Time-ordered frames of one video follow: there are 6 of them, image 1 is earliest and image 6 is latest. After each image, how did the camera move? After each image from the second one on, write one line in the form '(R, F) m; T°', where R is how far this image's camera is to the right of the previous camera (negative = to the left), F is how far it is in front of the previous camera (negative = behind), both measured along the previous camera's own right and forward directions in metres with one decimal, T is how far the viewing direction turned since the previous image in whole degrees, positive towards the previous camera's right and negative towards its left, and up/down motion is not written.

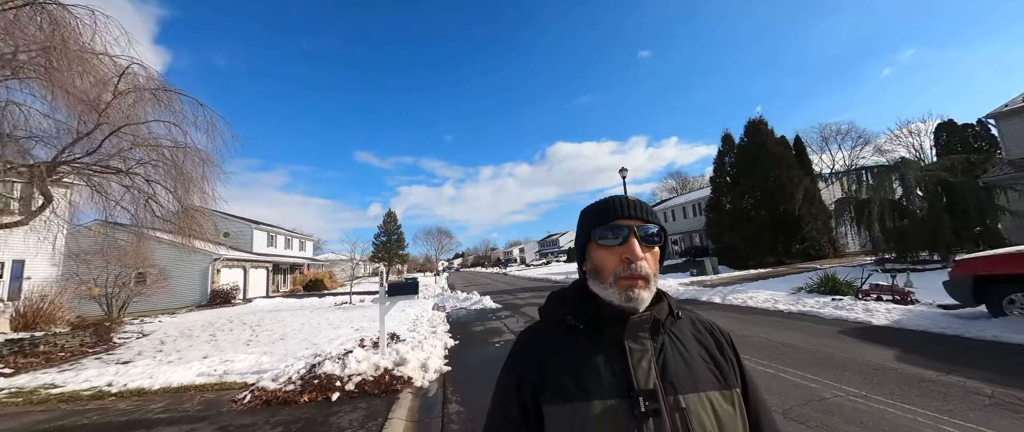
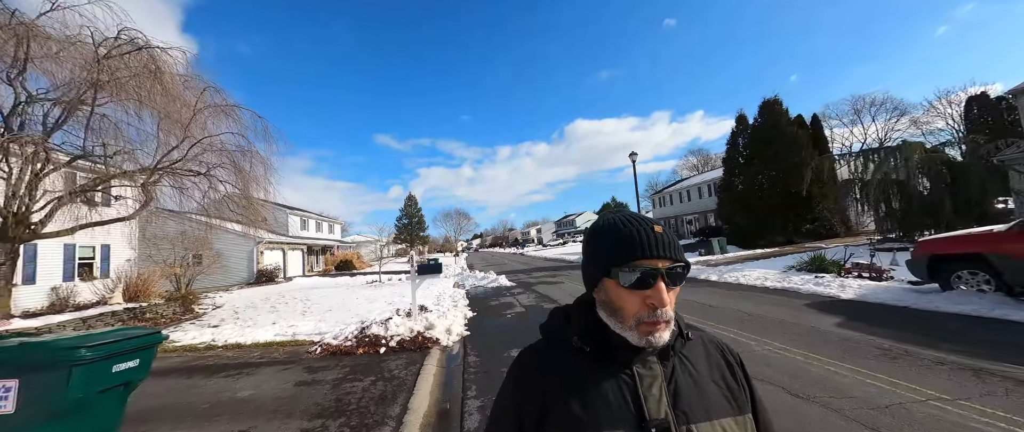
(+0.2, -1.1) m; -3°
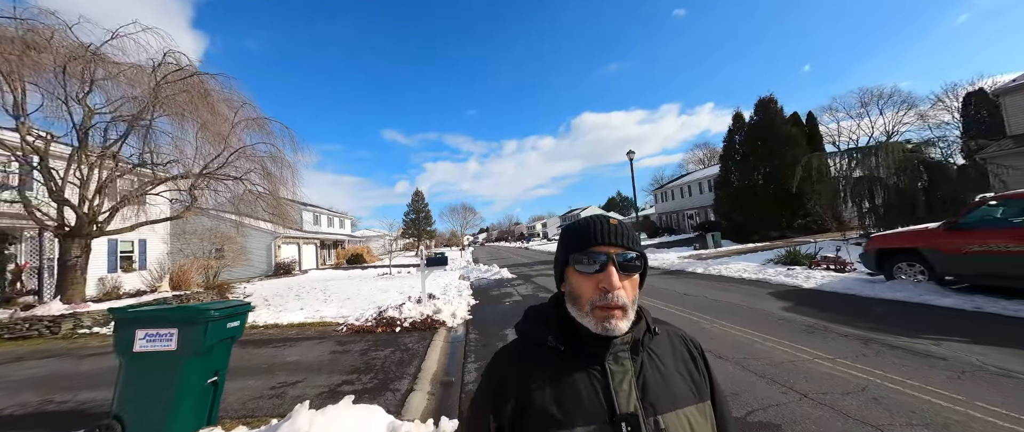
(+0.2, -1.0) m; -1°
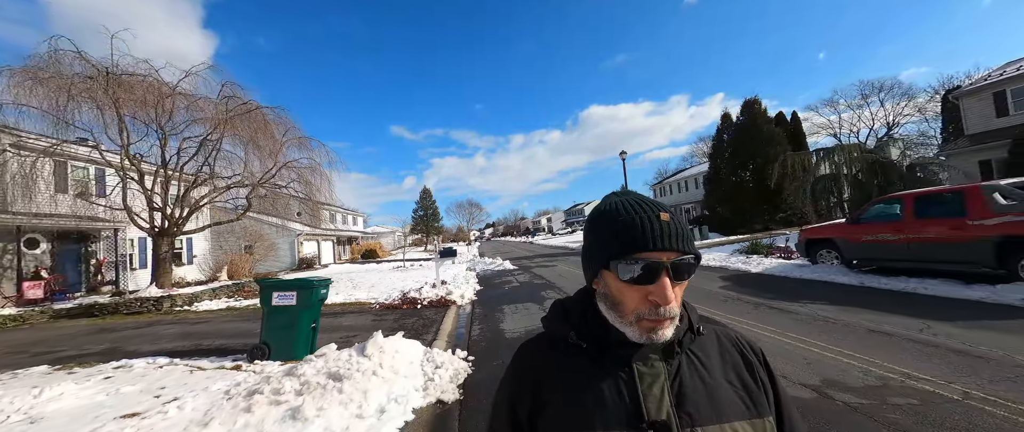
(+0.3, -1.9) m; -1°
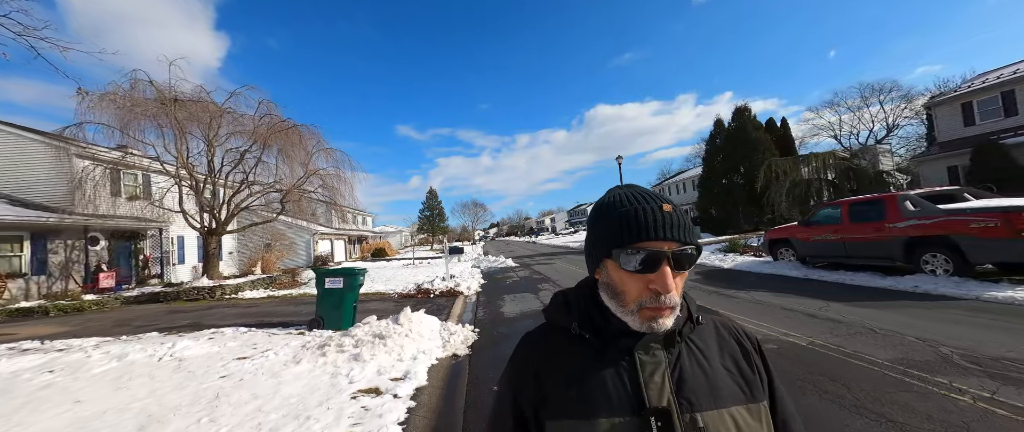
(+0.1, -1.5) m; -1°
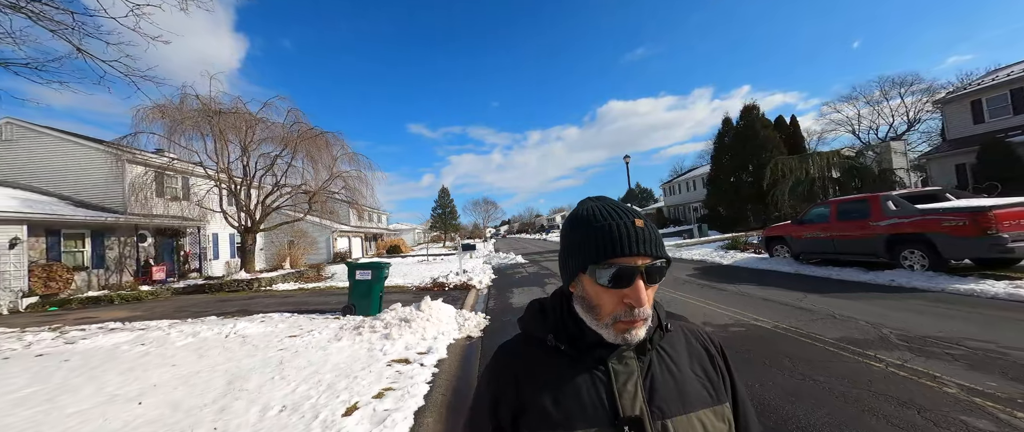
(+0.1, -0.8) m; -2°
